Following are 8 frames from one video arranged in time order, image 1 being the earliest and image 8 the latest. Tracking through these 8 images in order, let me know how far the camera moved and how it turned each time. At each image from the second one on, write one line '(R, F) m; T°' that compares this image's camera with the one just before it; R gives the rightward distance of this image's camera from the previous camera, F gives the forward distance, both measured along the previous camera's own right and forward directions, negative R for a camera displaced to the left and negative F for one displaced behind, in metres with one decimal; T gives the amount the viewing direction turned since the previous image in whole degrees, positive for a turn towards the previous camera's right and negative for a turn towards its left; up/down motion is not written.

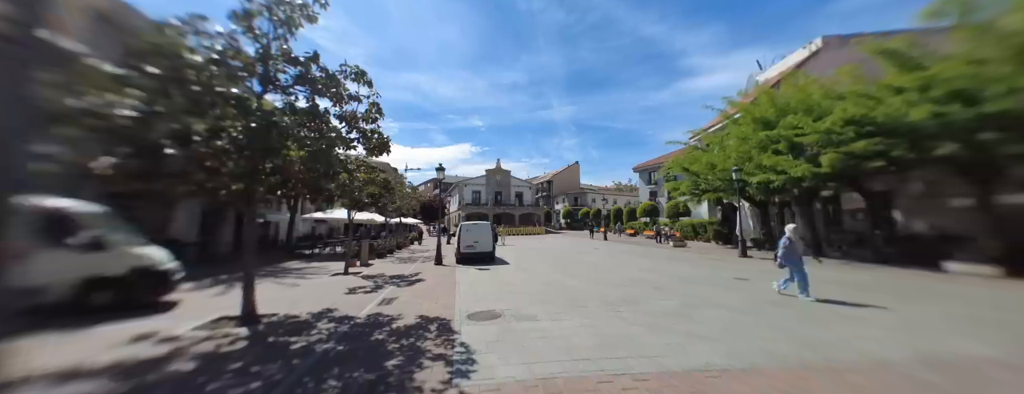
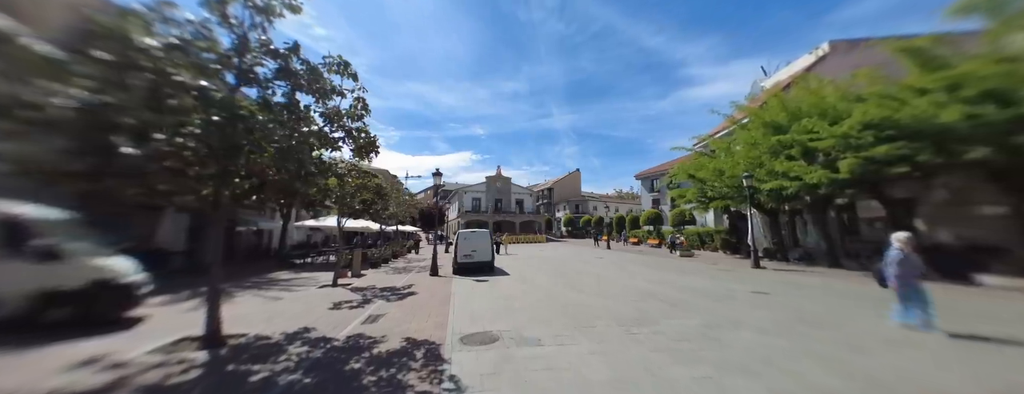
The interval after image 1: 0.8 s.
(0.0, +0.5) m; 0°
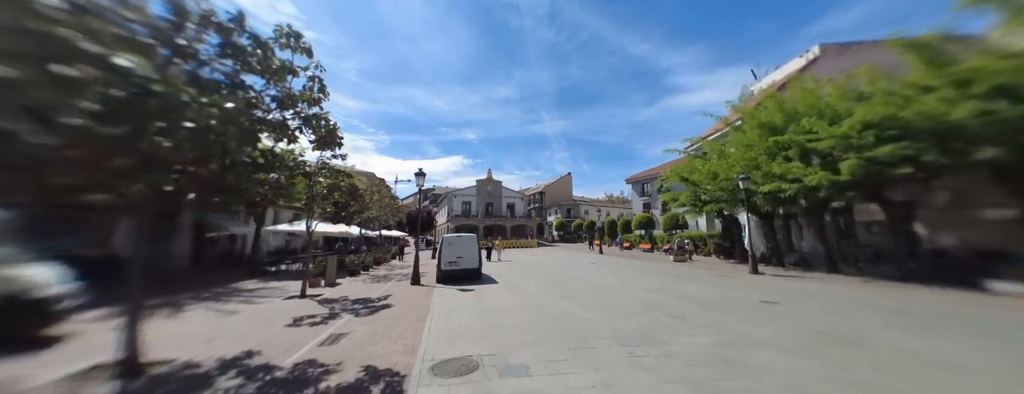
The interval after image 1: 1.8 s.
(+0.1, +0.7) m; +2°
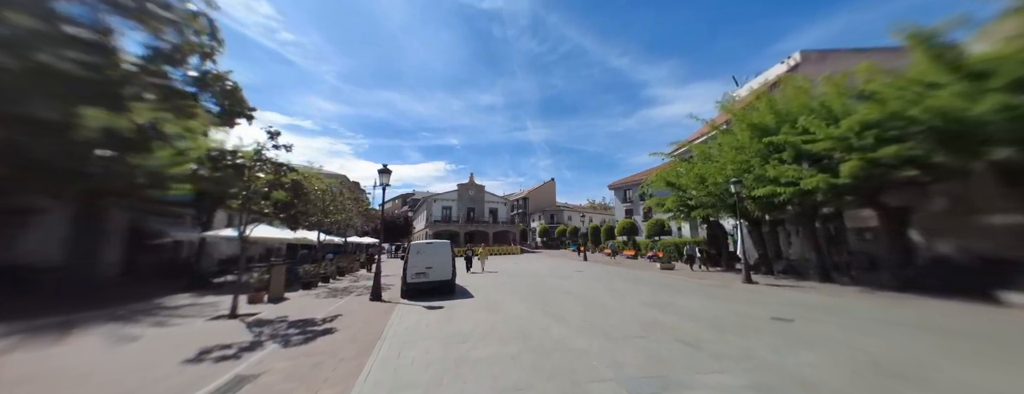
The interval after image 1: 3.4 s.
(+0.1, +1.1) m; +4°
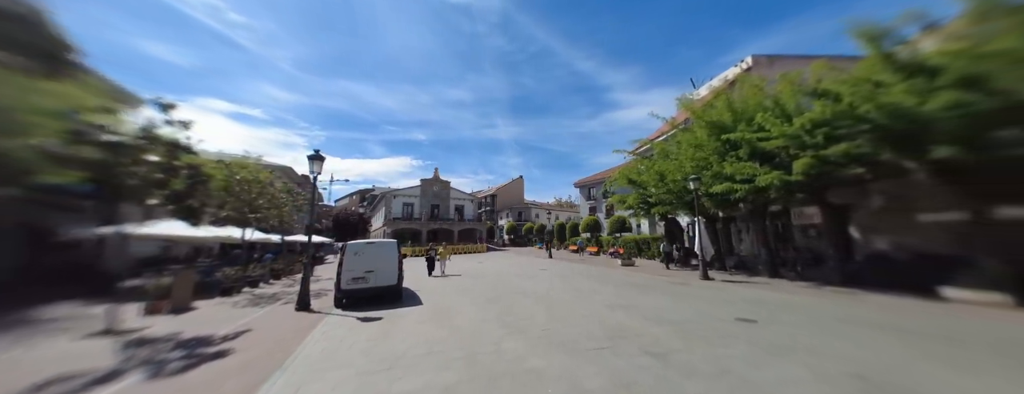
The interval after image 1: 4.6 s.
(+0.3, +0.9) m; +7°
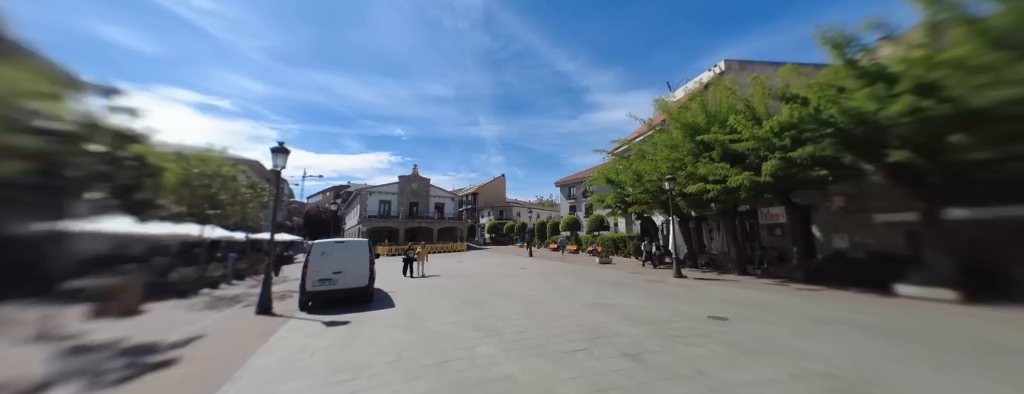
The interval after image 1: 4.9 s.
(+0.1, +0.3) m; +4°
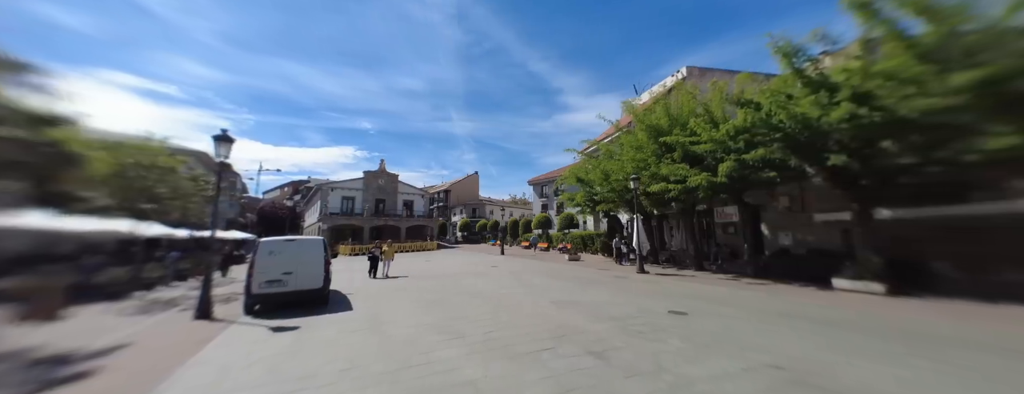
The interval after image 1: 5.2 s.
(+0.2, +0.3) m; +6°
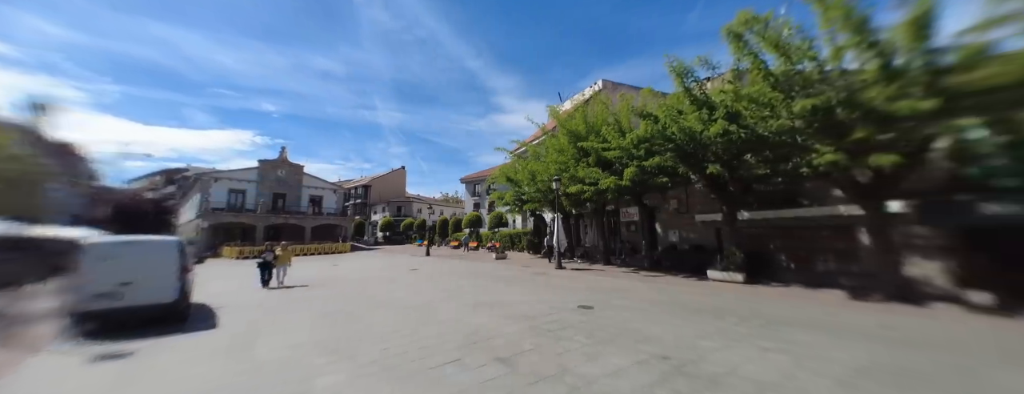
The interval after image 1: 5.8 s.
(+0.4, +0.5) m; +15°
